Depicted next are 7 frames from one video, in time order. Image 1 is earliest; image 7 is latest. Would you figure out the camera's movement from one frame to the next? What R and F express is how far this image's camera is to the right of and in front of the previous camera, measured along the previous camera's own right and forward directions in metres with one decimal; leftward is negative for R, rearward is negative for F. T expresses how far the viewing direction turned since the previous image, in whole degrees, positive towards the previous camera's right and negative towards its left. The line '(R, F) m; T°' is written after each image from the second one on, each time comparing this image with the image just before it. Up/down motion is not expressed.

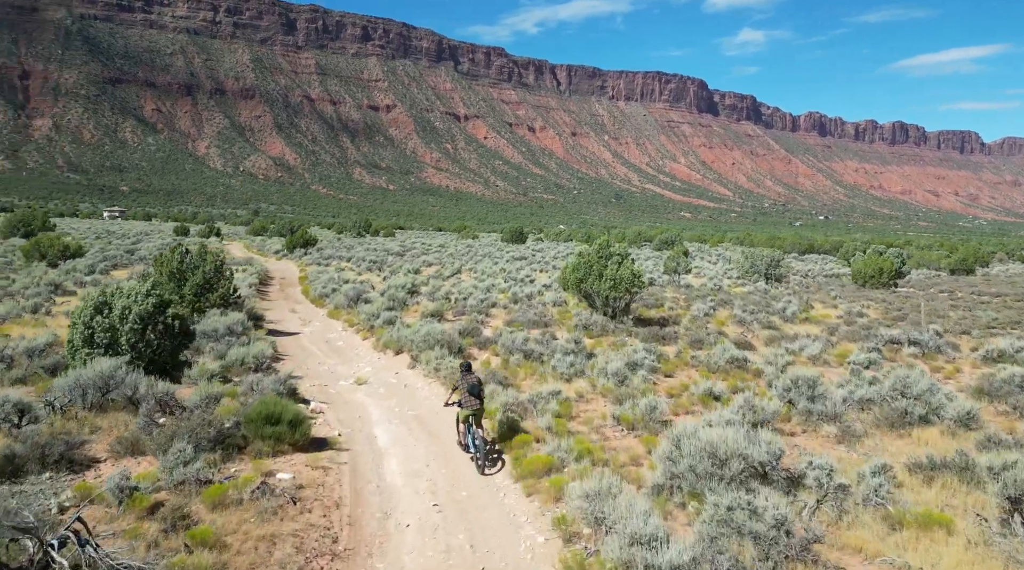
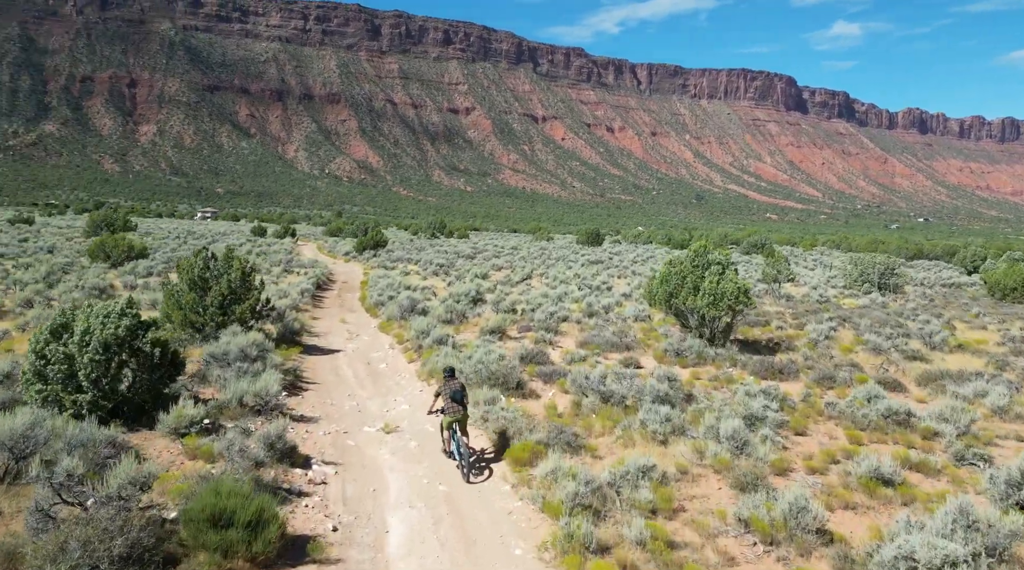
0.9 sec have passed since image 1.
(0.0, +3.3) m; -5°
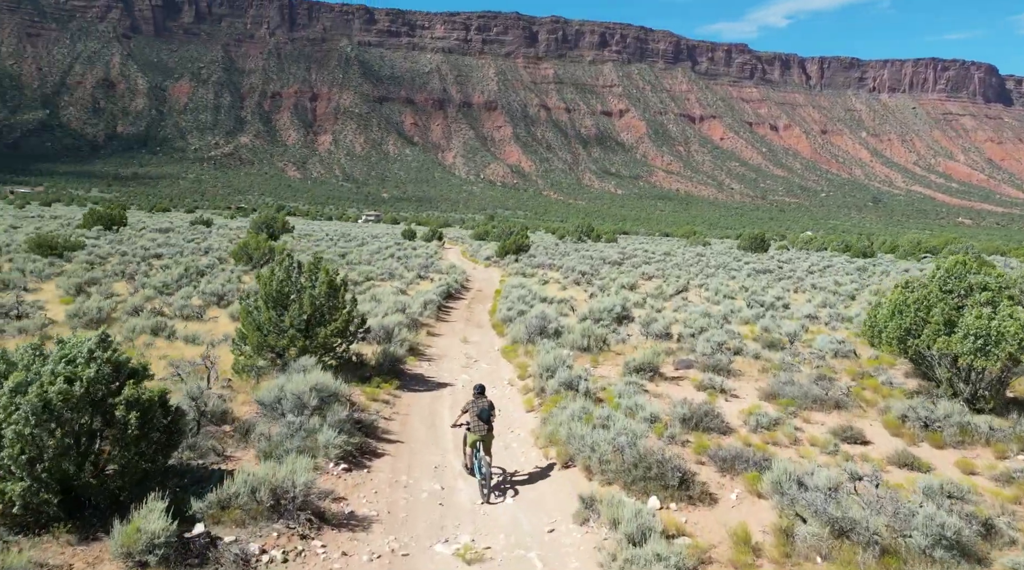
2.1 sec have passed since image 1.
(-0.1, +4.1) m; -10°
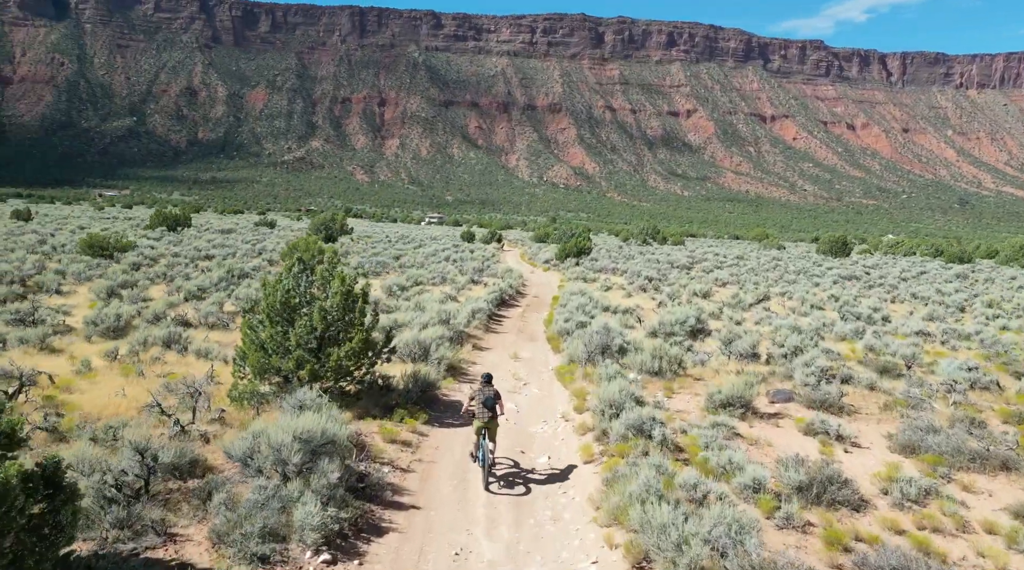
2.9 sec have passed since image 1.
(+0.1, +2.6) m; -4°
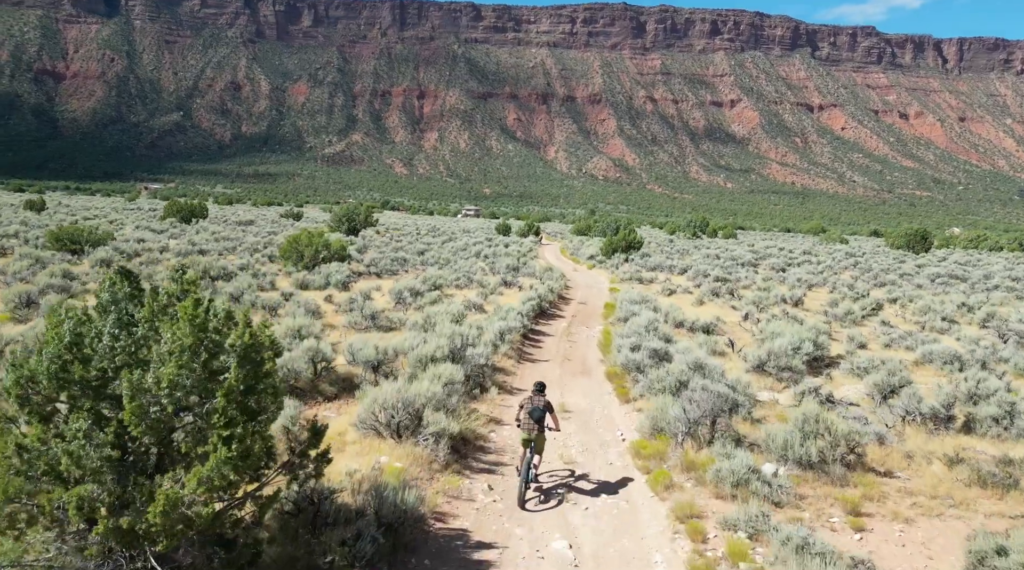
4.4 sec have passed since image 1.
(-0.1, +6.1) m; -3°
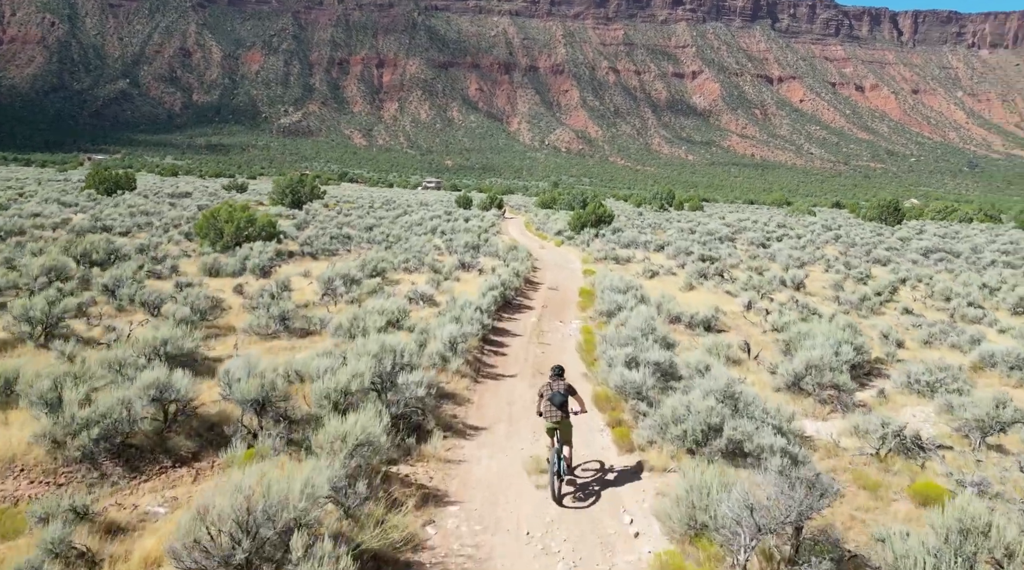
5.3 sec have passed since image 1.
(-0.8, -1.1) m; +3°
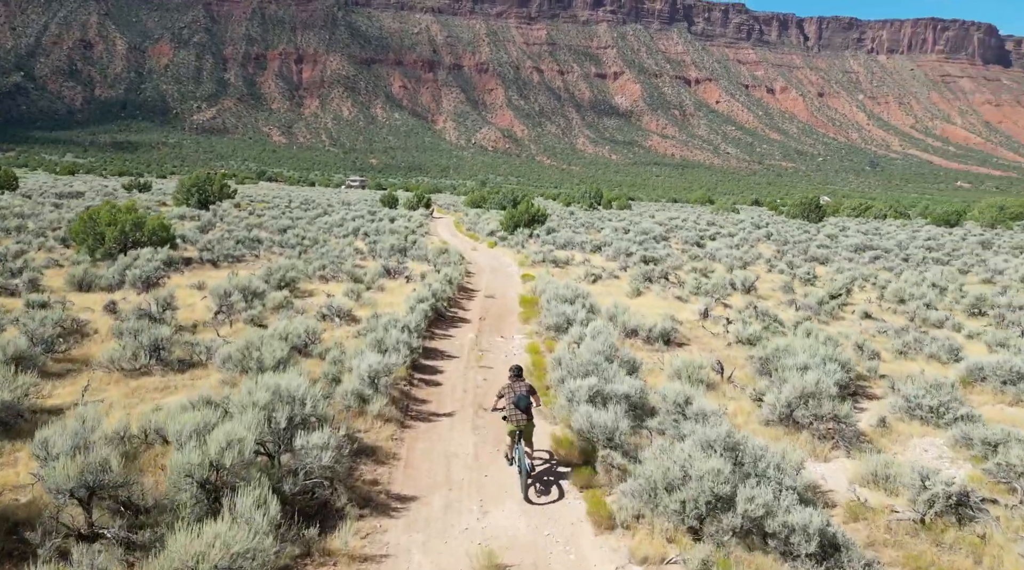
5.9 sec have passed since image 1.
(-0.1, +2.4) m; +5°
